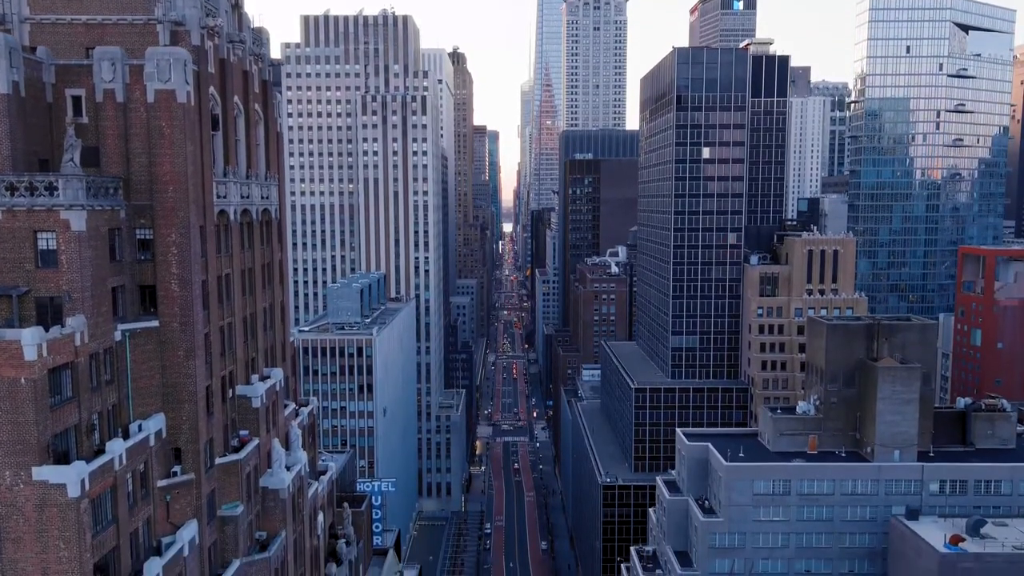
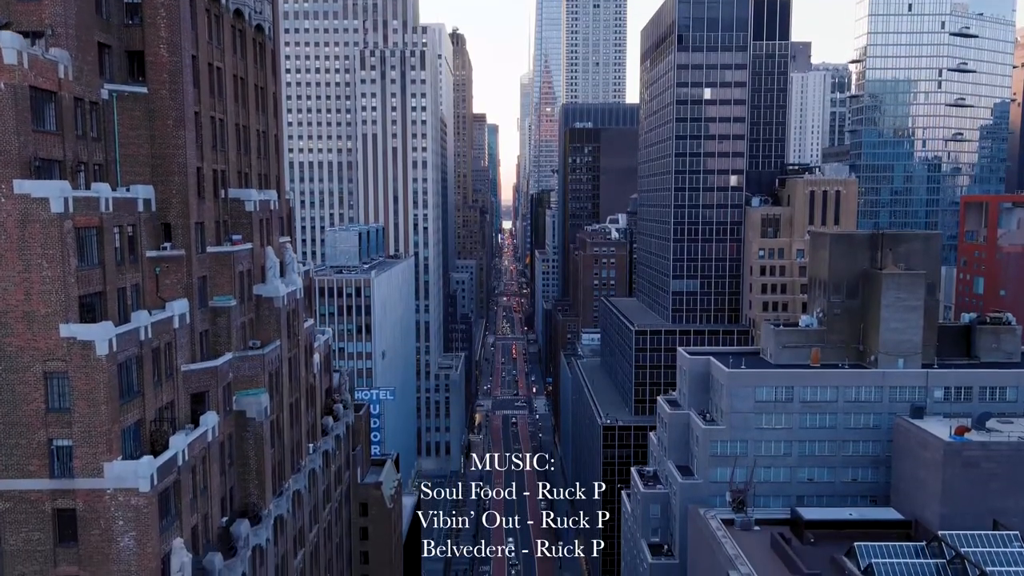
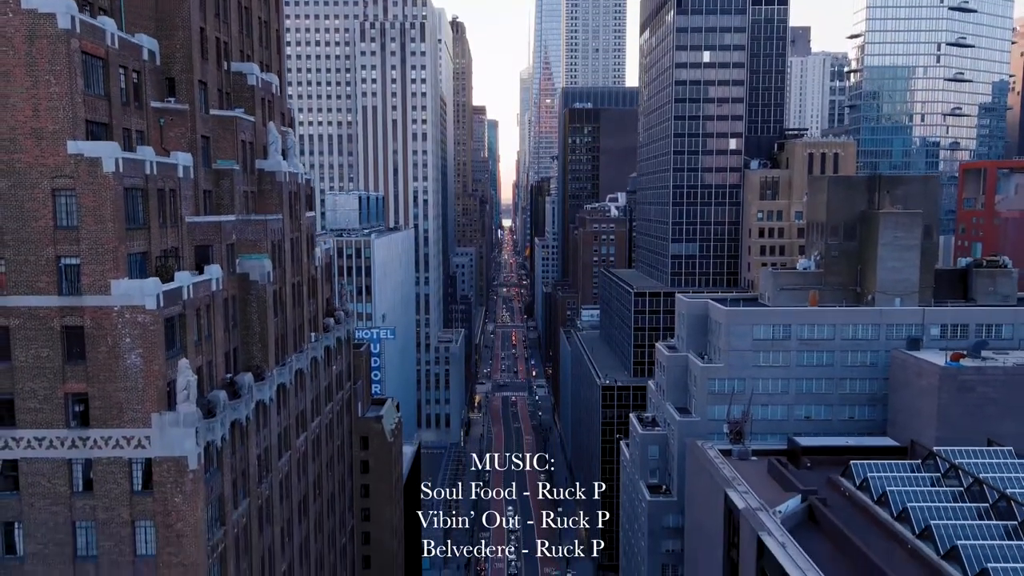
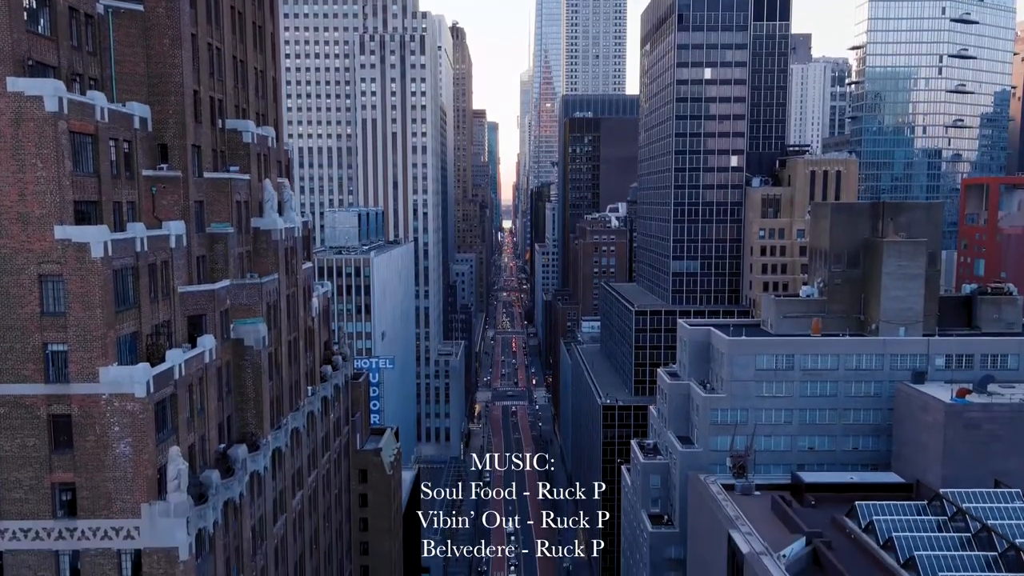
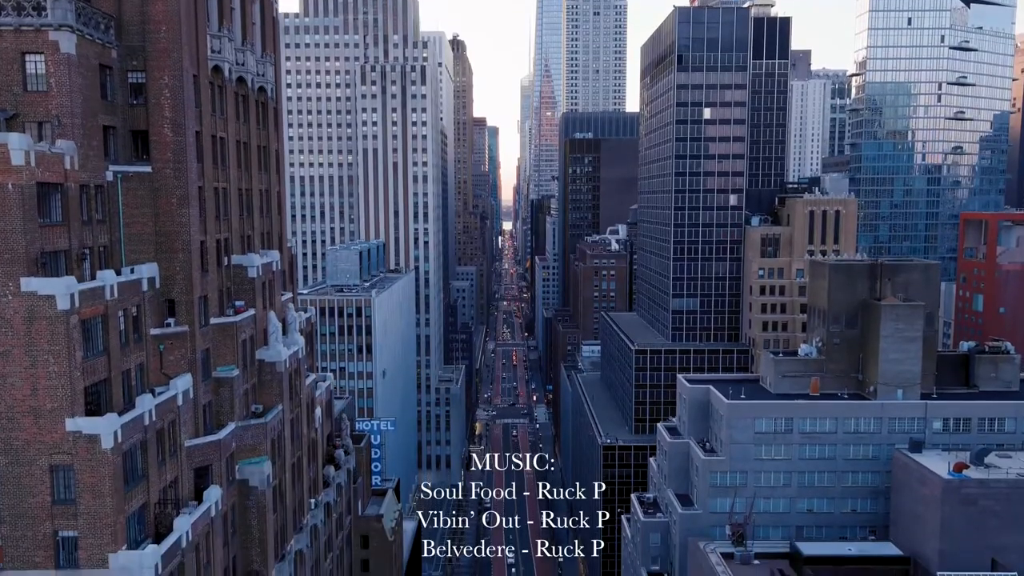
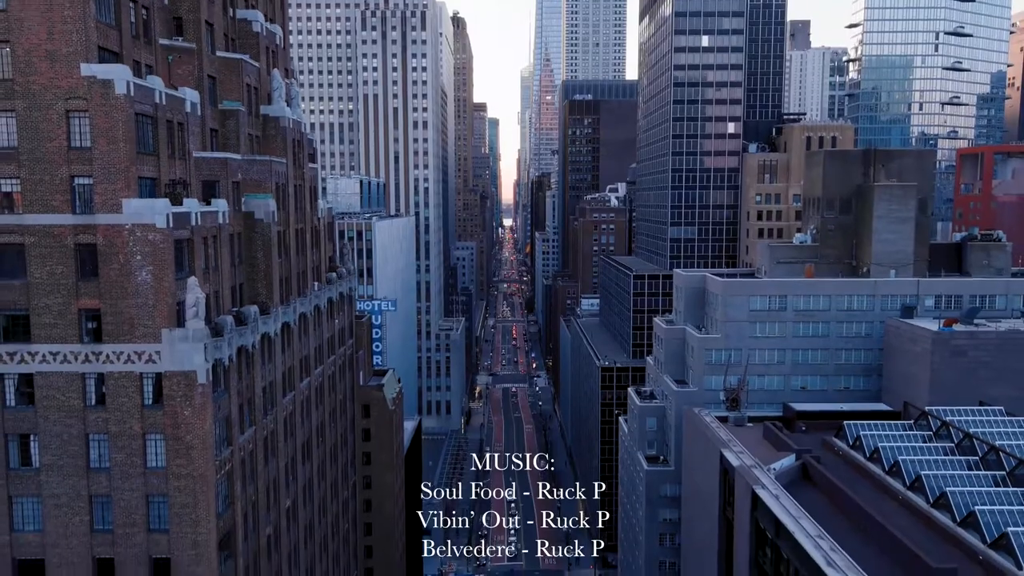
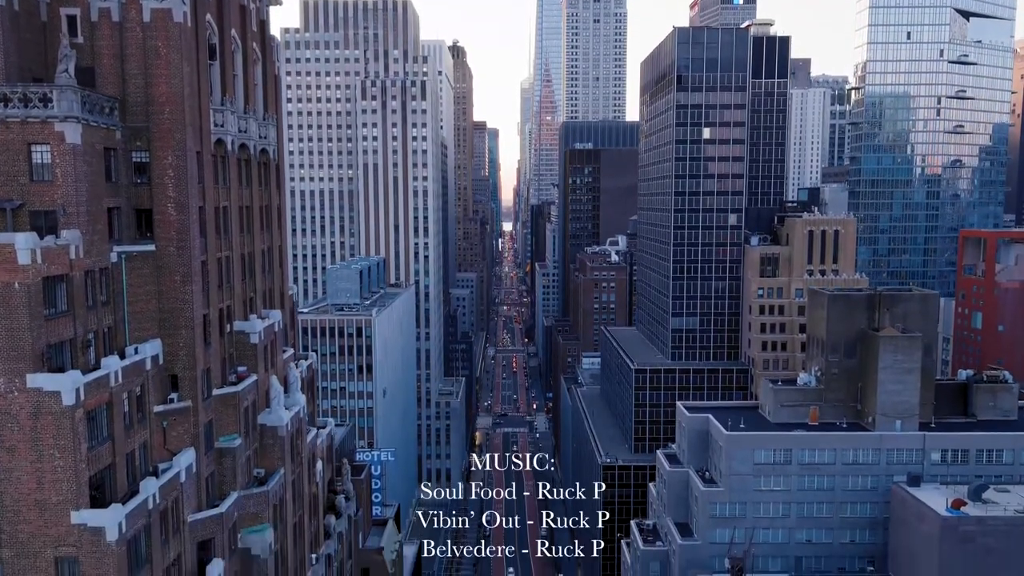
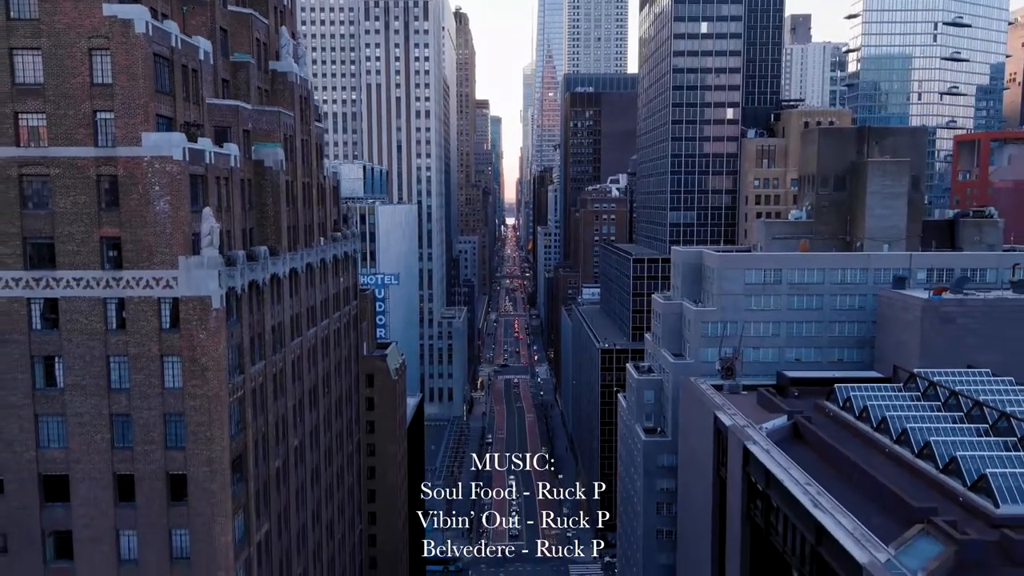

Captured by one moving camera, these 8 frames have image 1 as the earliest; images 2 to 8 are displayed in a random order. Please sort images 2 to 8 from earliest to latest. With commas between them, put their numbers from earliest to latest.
7, 5, 2, 4, 3, 6, 8
